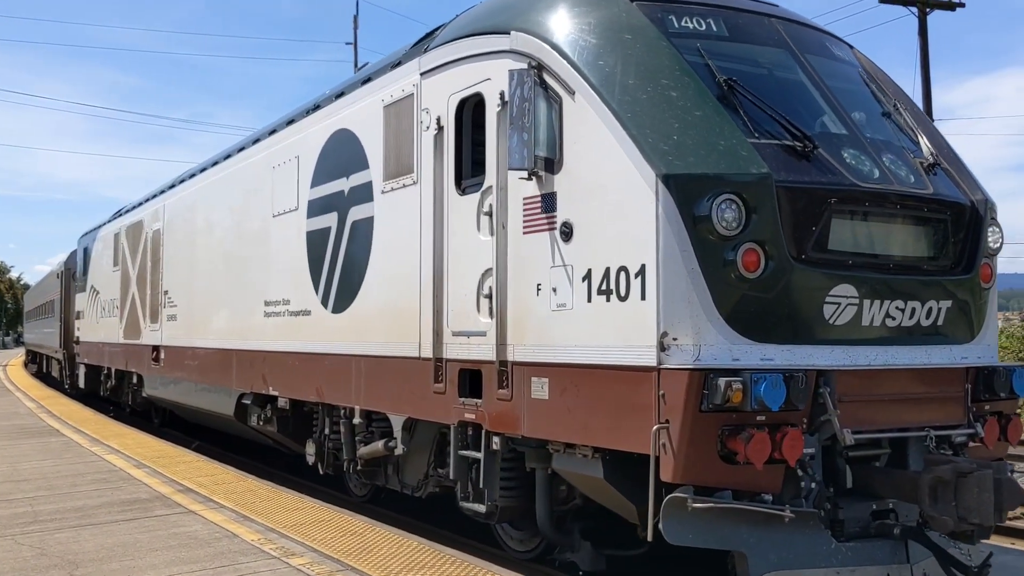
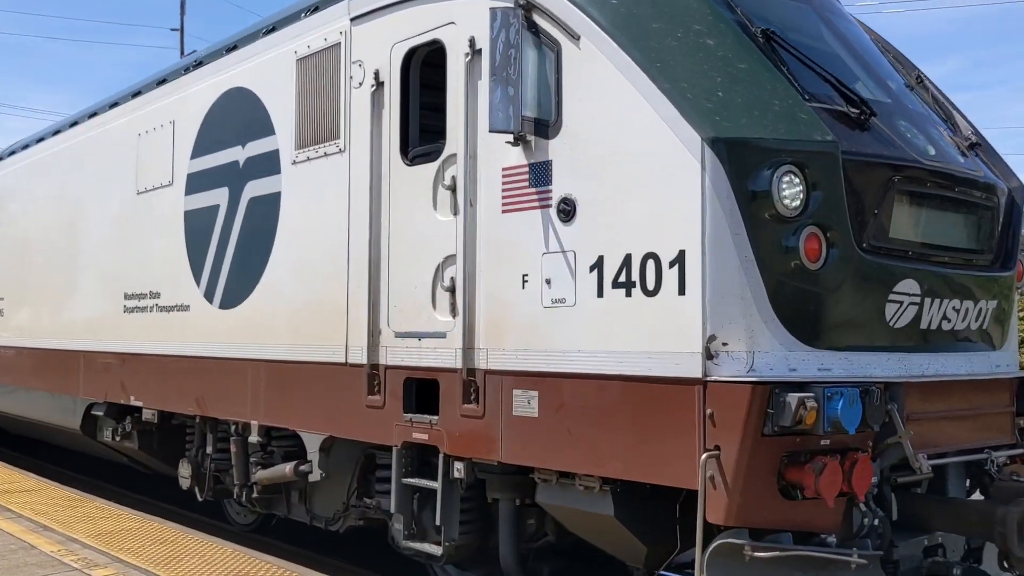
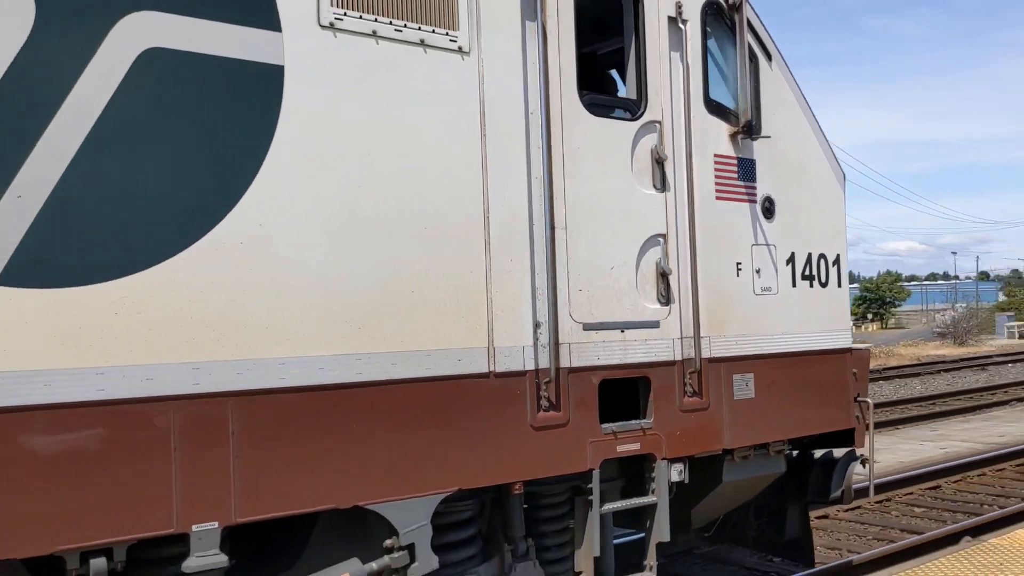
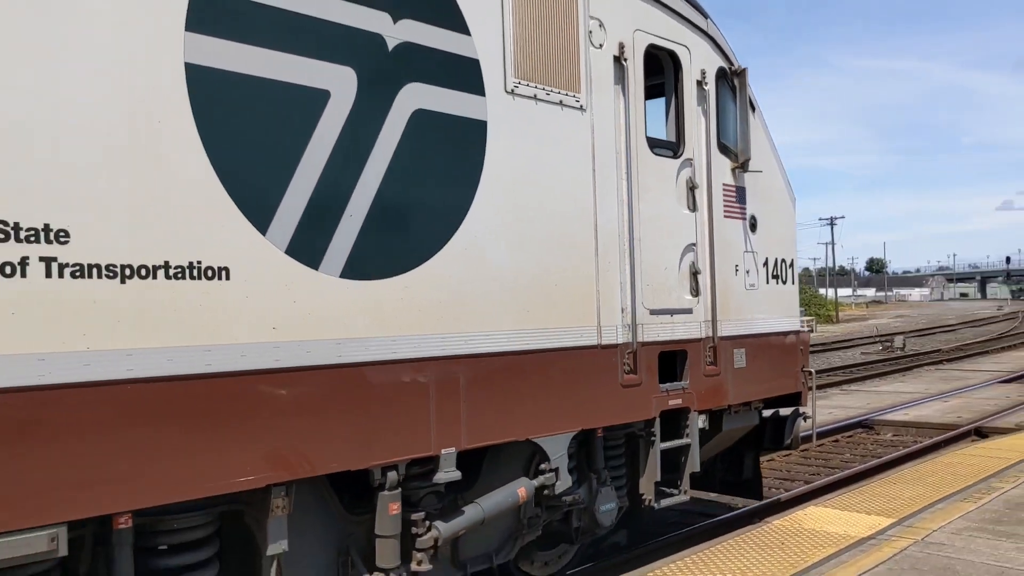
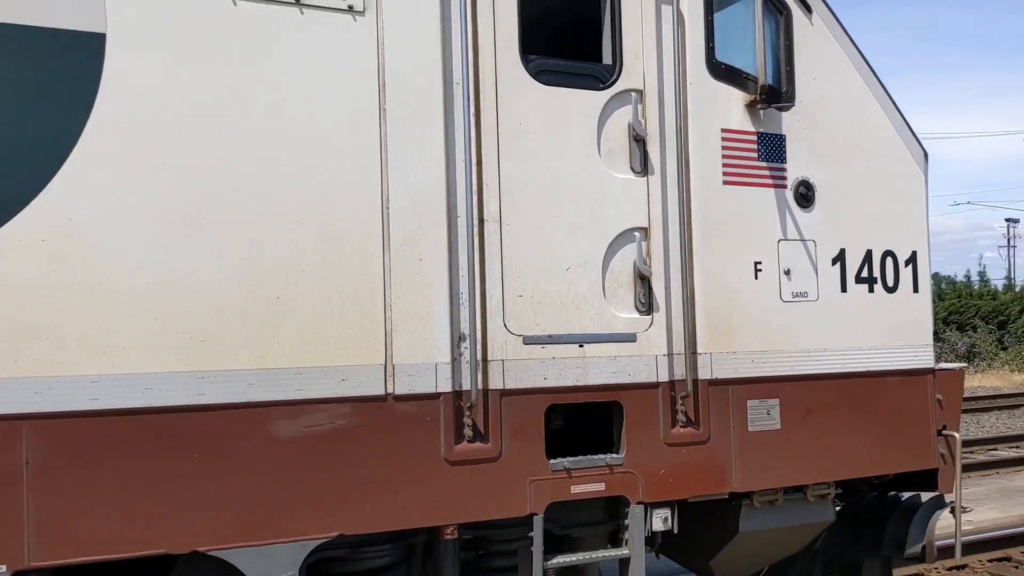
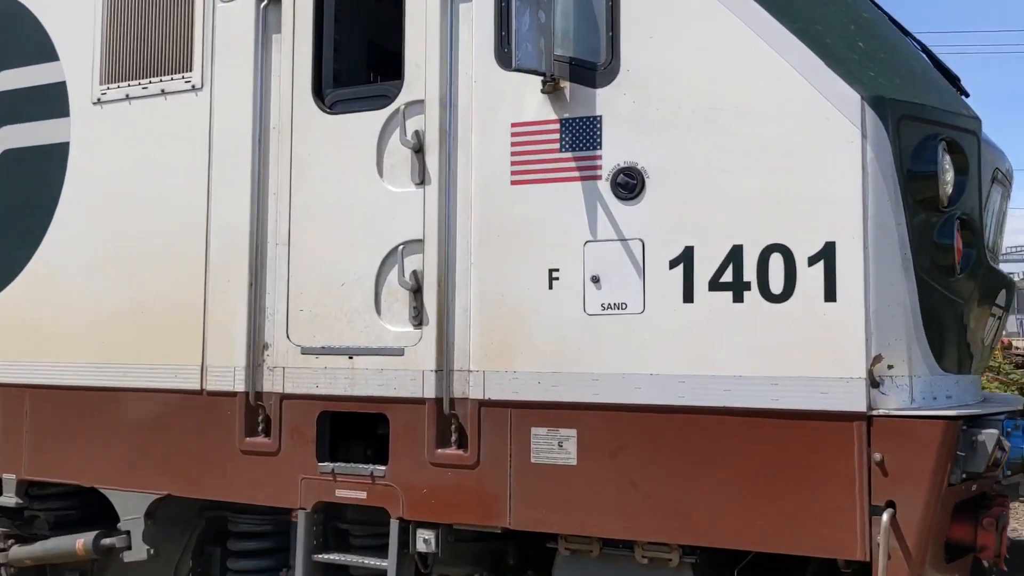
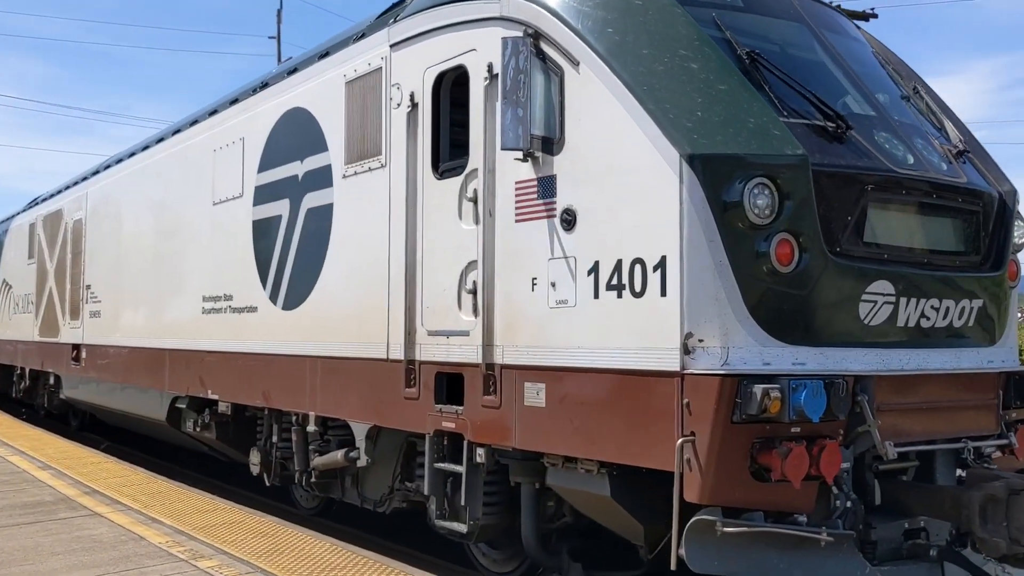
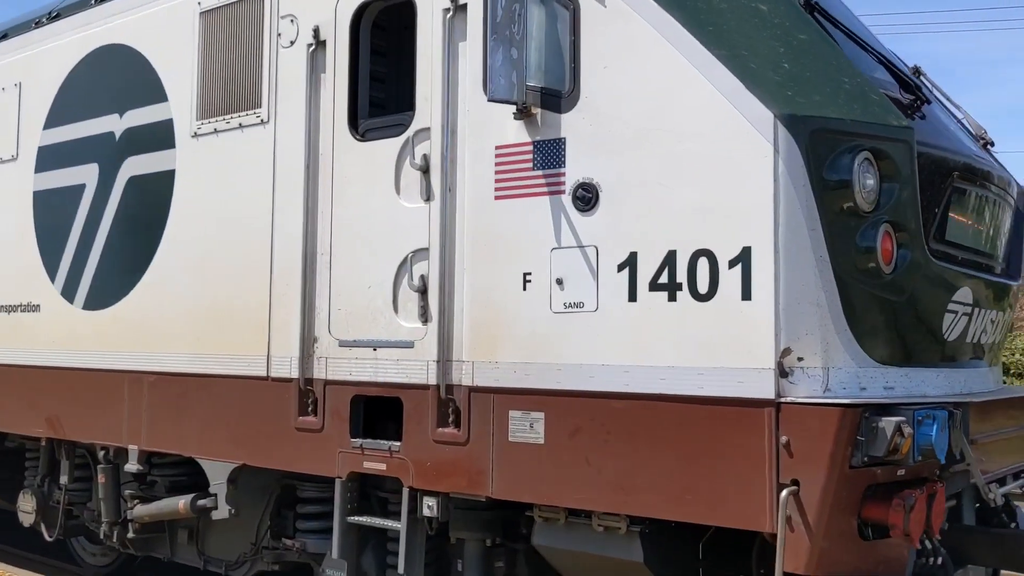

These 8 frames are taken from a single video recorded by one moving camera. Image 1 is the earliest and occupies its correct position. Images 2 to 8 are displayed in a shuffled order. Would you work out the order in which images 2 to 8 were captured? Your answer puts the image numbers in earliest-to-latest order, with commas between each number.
7, 2, 8, 6, 5, 3, 4
